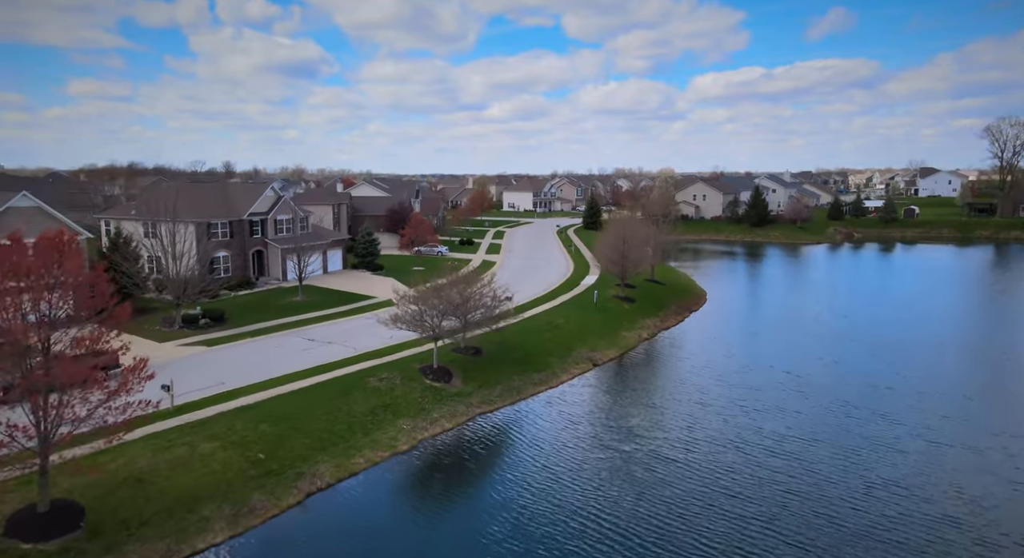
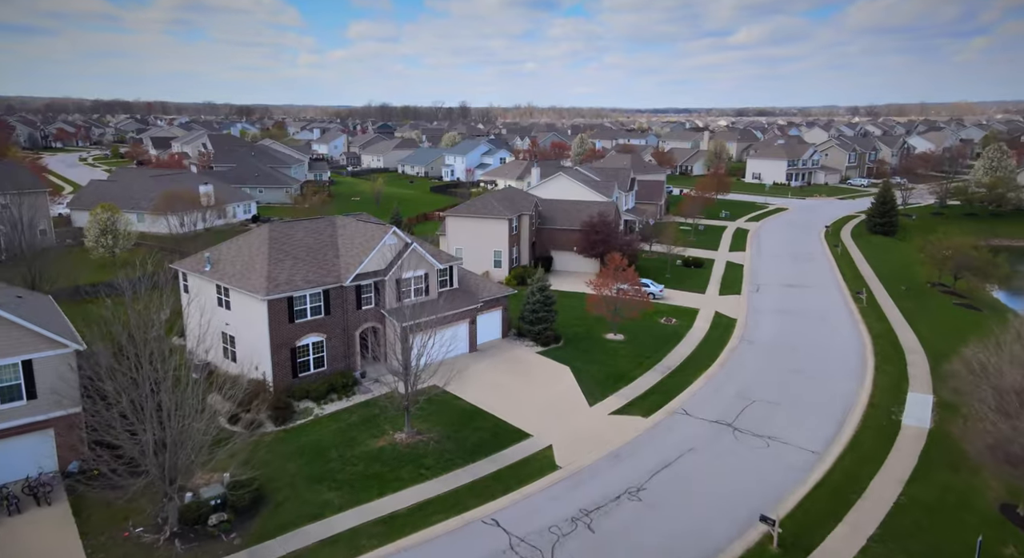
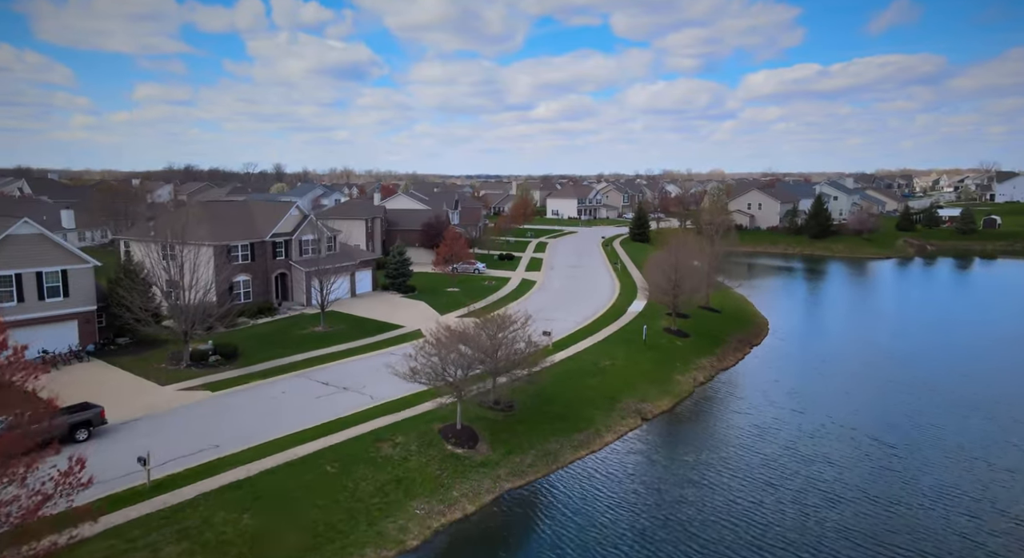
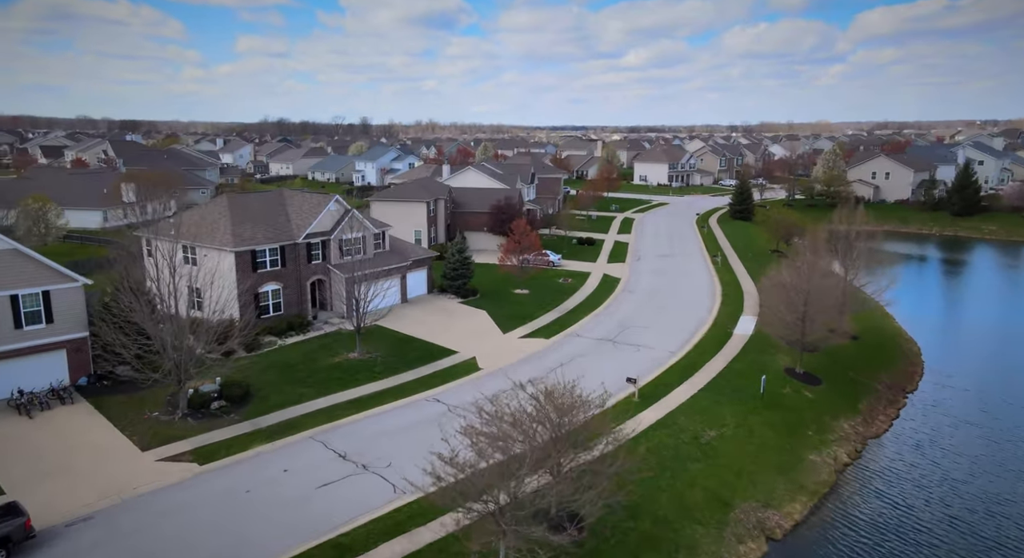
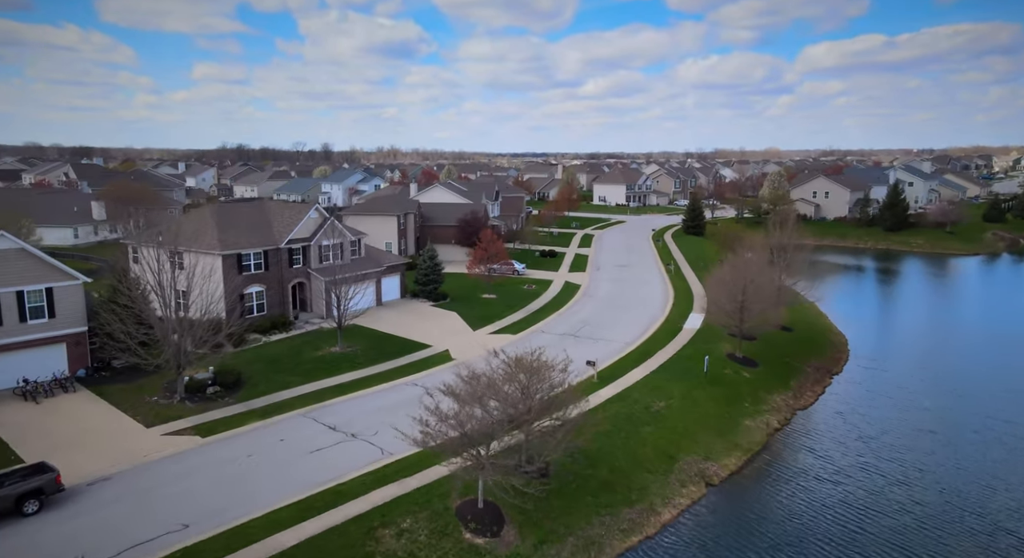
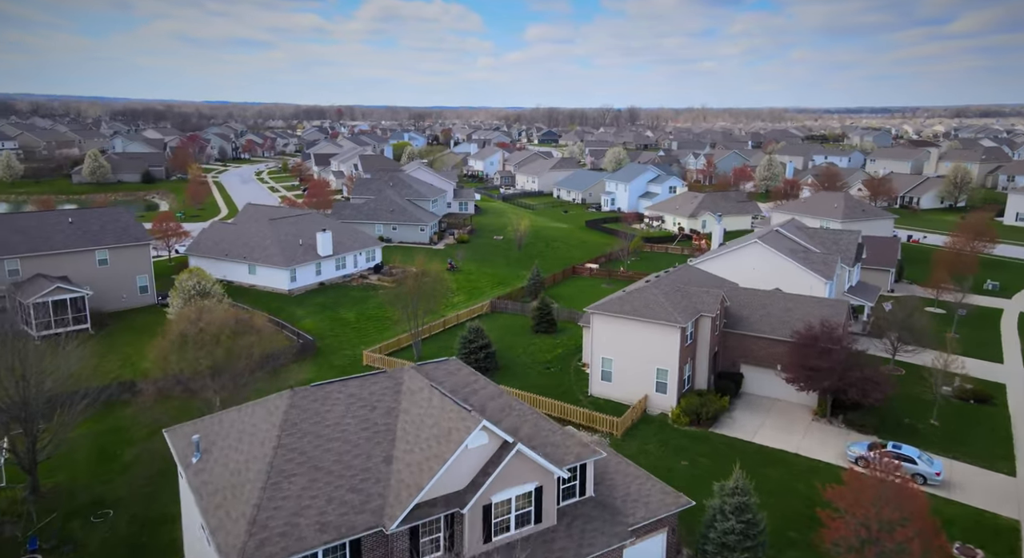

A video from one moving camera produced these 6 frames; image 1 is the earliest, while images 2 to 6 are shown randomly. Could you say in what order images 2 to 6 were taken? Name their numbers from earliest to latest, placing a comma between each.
3, 5, 4, 2, 6
